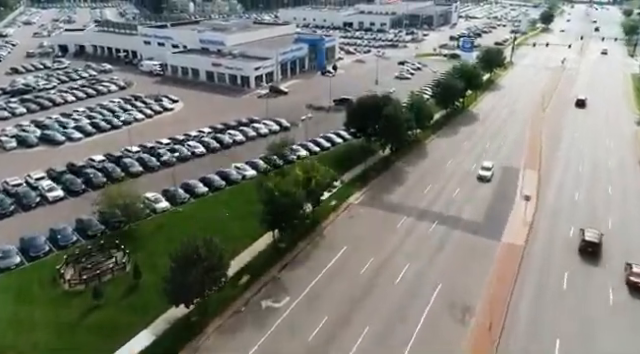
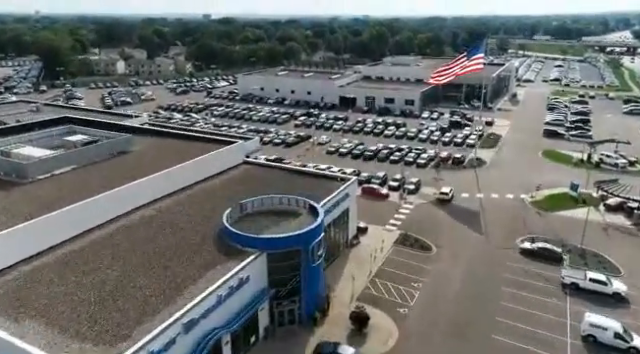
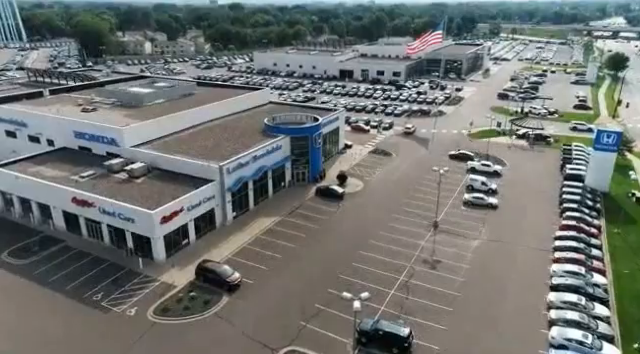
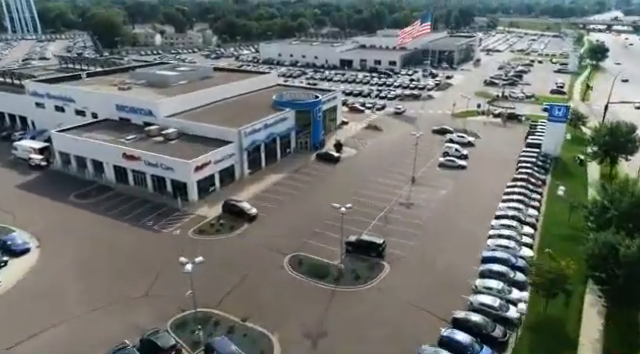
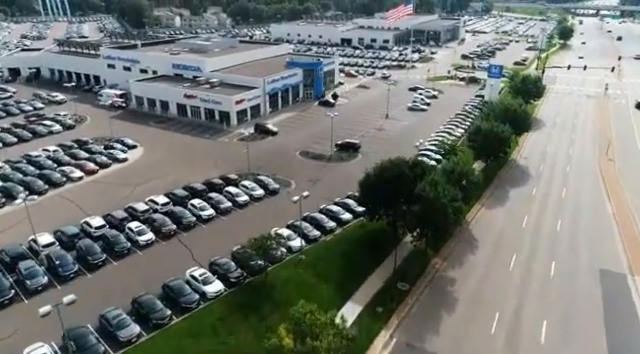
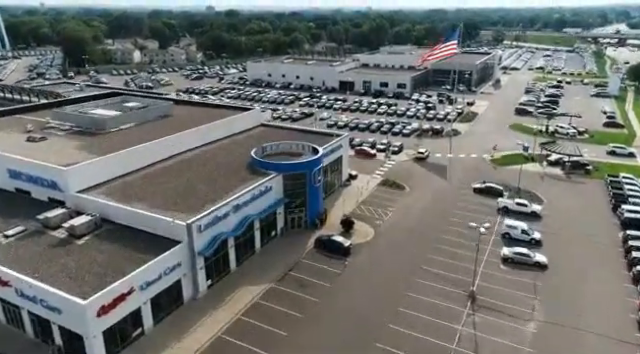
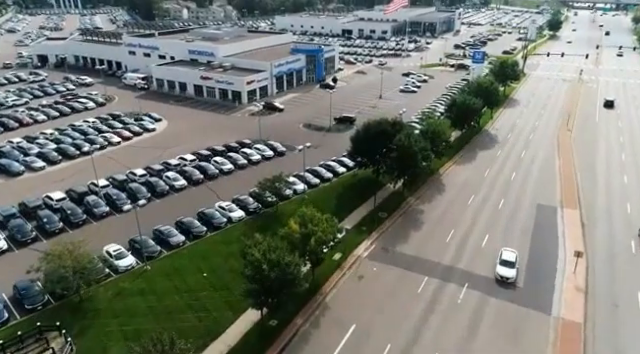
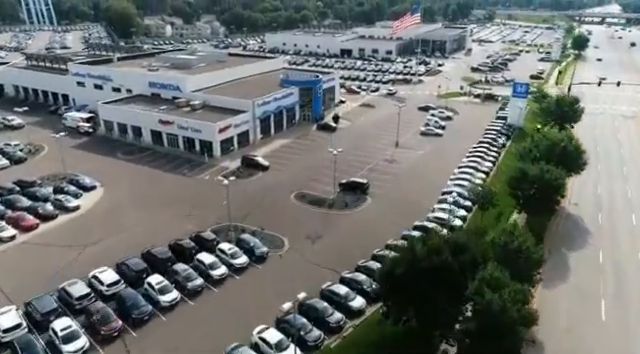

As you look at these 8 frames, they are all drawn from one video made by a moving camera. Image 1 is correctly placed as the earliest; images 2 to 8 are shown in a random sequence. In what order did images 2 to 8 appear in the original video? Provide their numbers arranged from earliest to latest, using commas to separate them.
7, 5, 8, 4, 3, 6, 2
